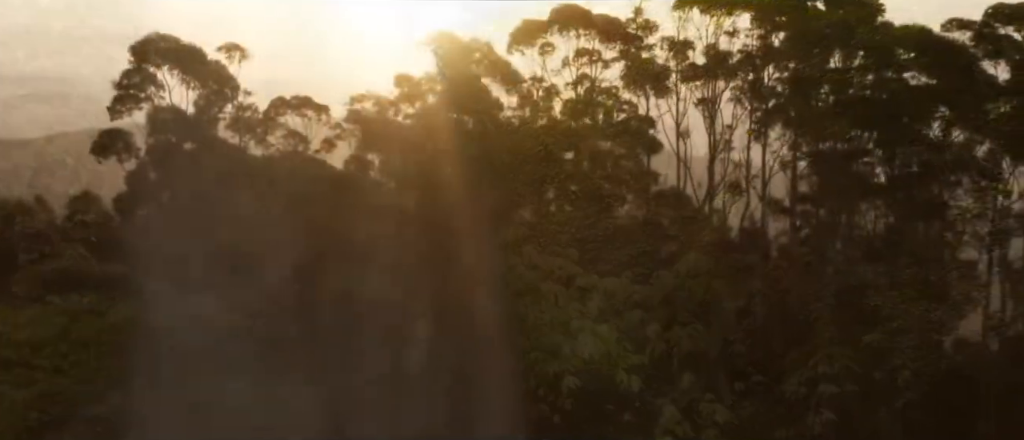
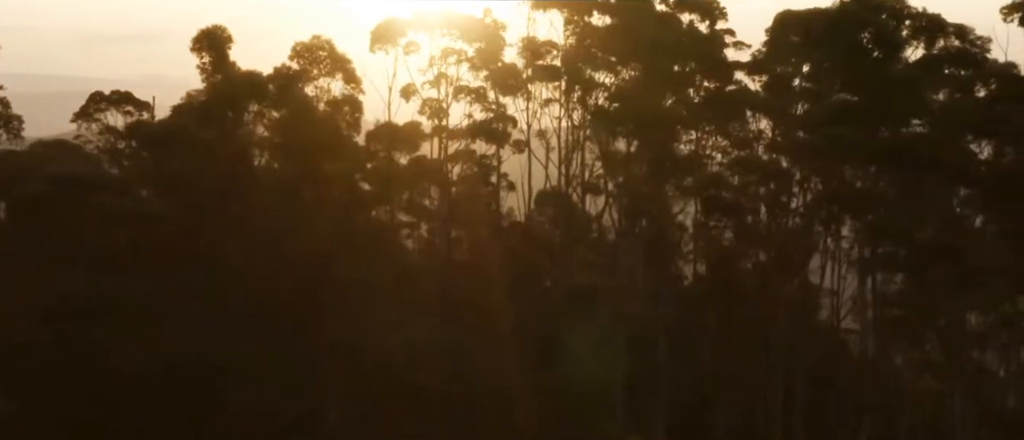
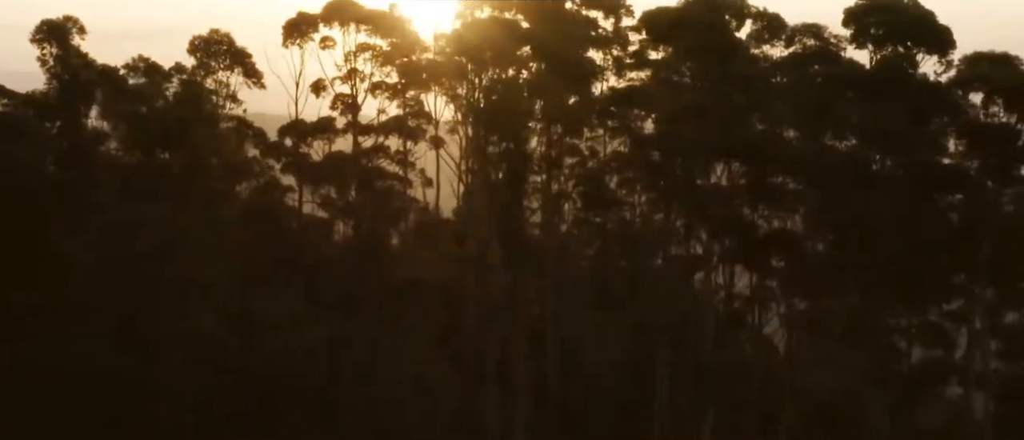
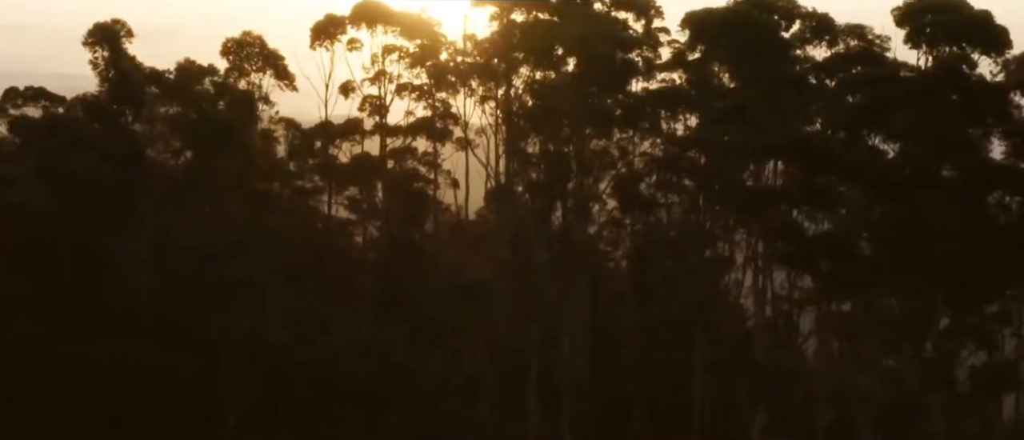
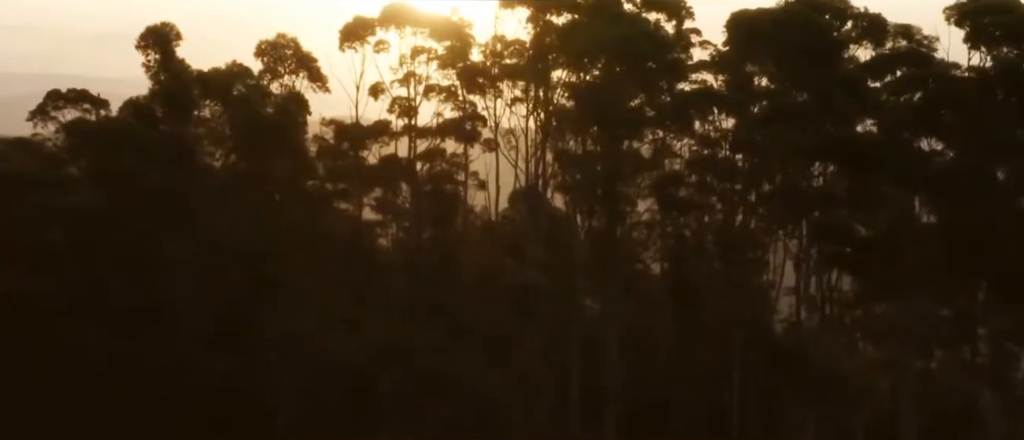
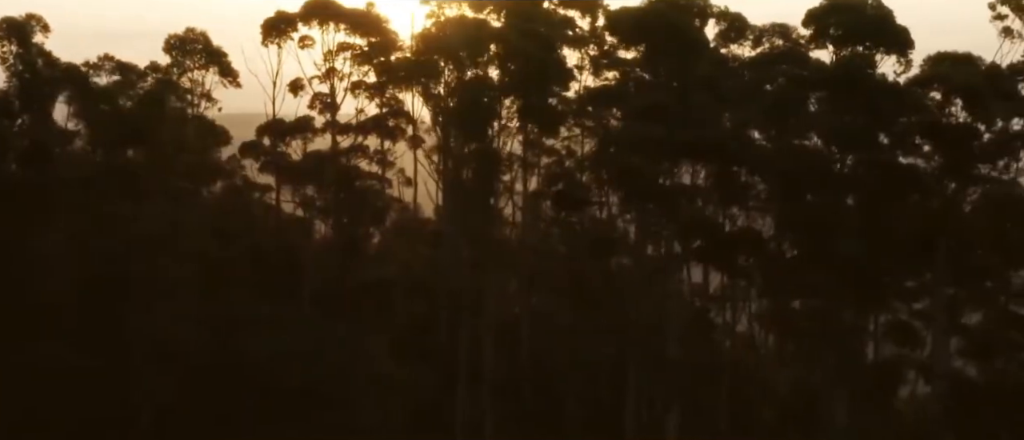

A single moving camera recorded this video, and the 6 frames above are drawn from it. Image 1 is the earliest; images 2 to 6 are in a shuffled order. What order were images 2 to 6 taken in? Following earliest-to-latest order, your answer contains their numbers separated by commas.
2, 5, 4, 3, 6
